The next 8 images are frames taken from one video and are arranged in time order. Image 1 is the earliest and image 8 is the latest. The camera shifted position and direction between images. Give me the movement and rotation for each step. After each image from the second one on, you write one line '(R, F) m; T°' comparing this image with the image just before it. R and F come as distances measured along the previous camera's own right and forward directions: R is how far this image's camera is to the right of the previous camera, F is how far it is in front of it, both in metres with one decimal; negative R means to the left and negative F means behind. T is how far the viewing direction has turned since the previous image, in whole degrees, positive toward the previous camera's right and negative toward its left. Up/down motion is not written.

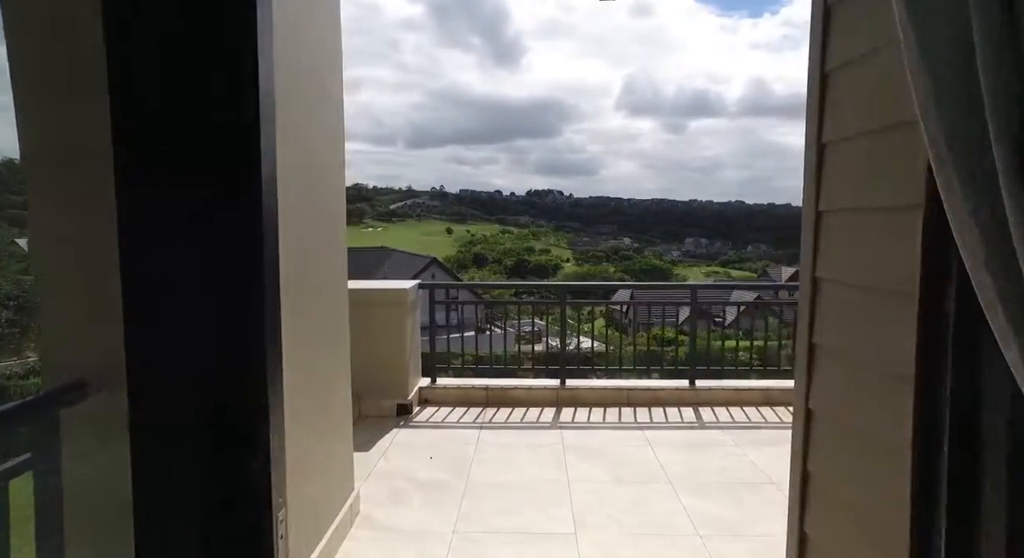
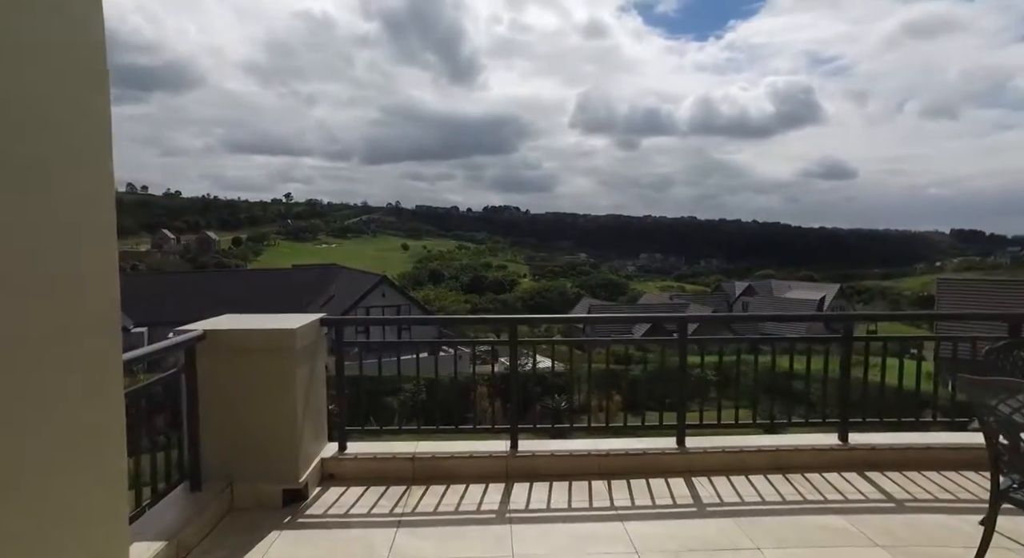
(+0.1, +1.1) m; +4°
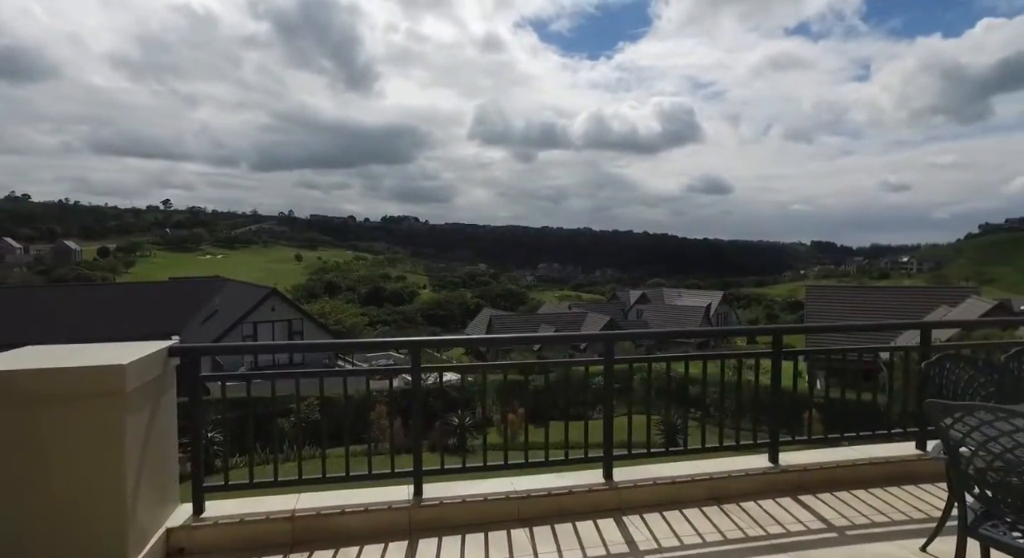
(0.0, +0.5) m; +10°
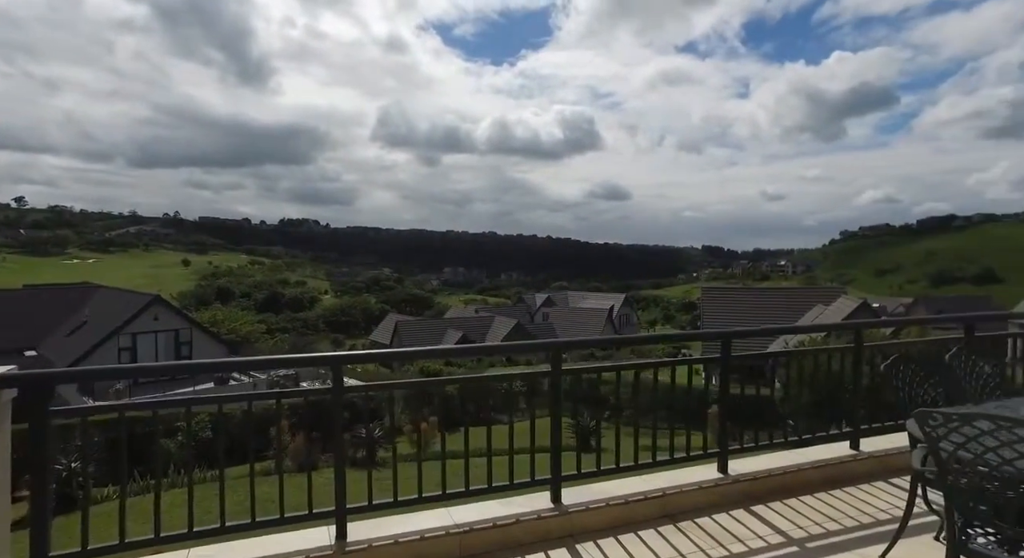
(-0.1, +0.4) m; +9°
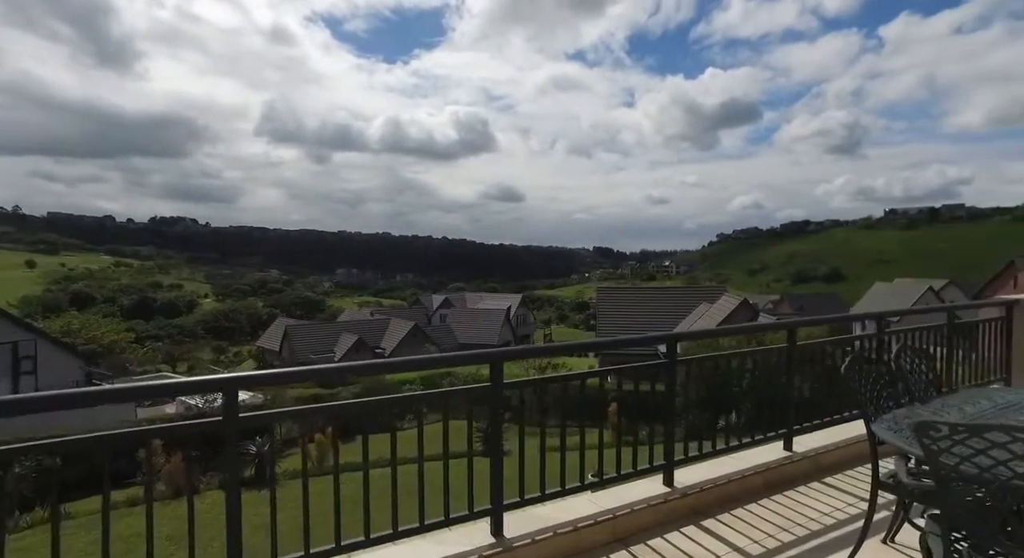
(-0.2, +0.4) m; +10°
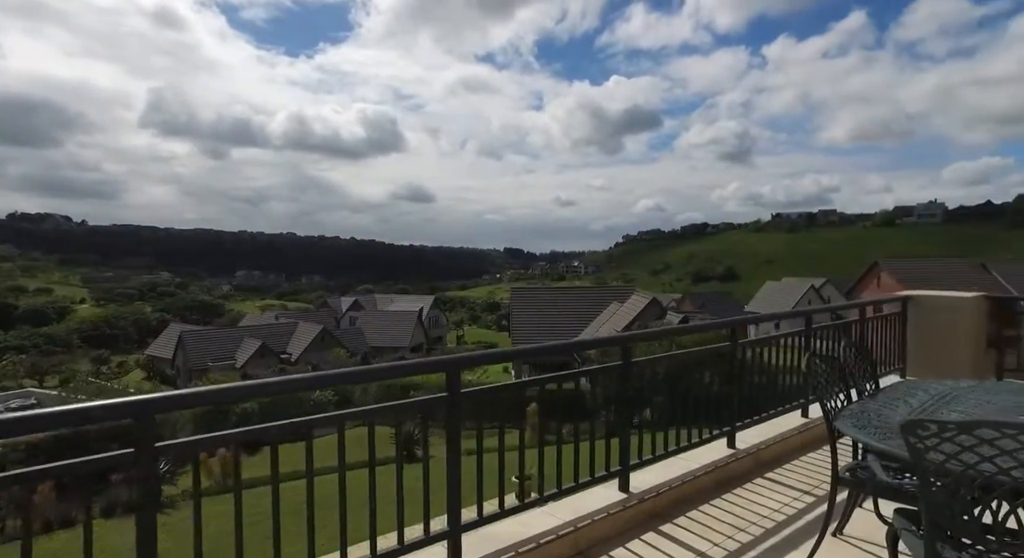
(-0.2, +0.2) m; +8°
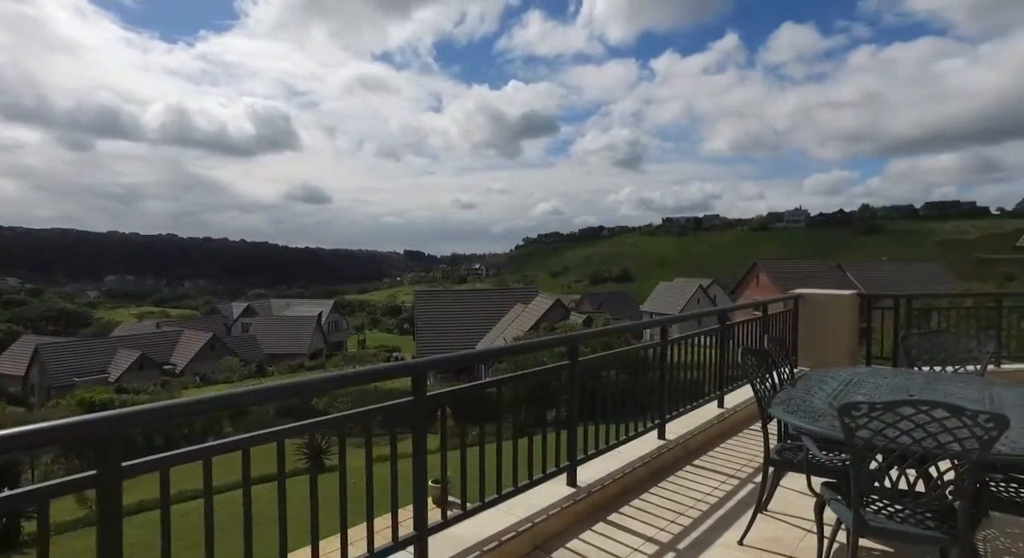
(-0.3, 0.0) m; +9°
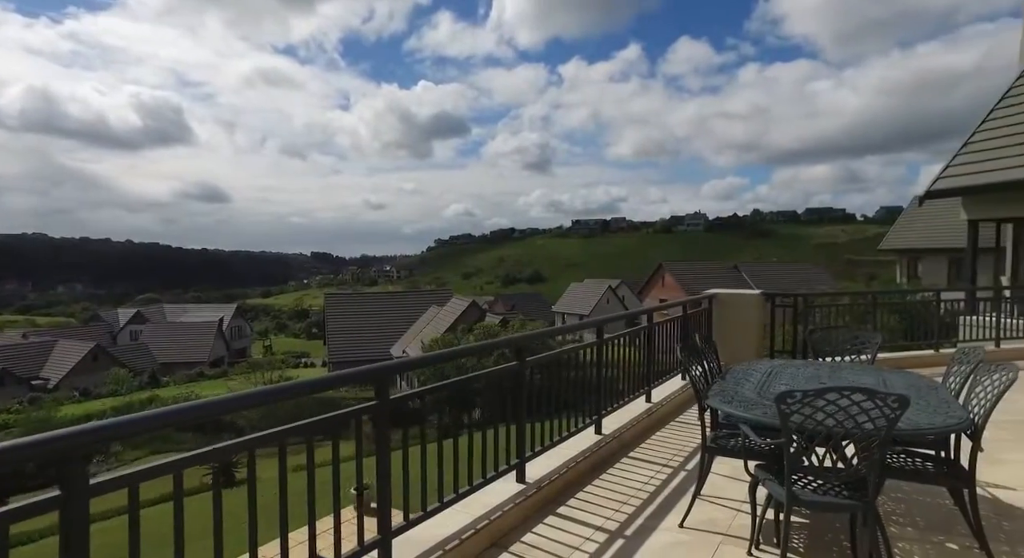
(-0.2, -0.1) m; +8°
